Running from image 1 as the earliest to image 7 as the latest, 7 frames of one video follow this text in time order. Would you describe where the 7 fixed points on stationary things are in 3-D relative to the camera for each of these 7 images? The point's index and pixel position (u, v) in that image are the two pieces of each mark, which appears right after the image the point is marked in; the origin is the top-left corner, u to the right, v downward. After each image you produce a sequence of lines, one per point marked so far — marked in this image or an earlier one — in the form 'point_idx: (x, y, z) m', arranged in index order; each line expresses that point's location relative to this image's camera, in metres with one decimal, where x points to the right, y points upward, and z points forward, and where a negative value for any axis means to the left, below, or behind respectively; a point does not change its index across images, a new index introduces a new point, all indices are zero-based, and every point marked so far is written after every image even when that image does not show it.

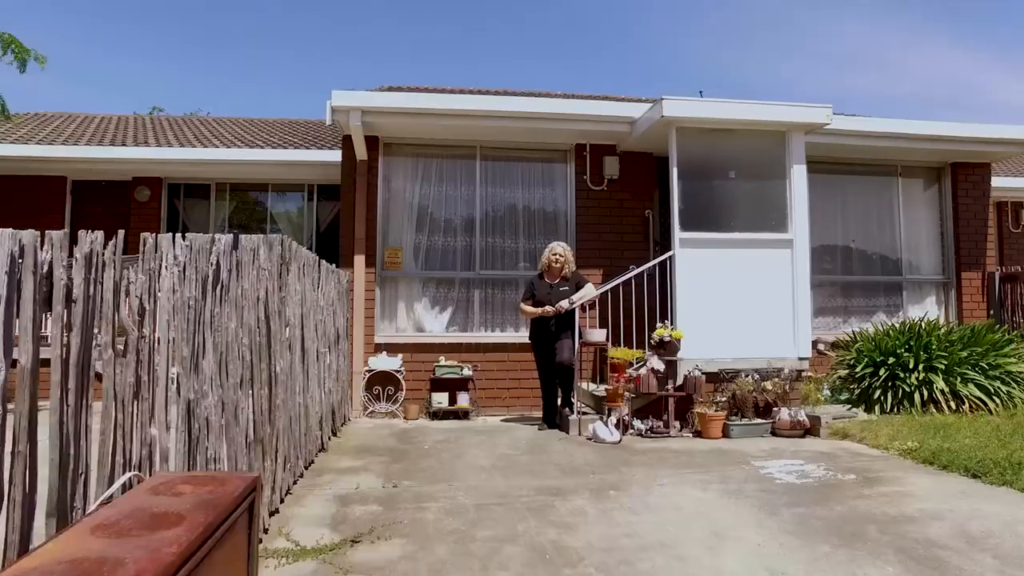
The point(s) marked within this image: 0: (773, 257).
0: (+2.6, +0.3, +6.4) m
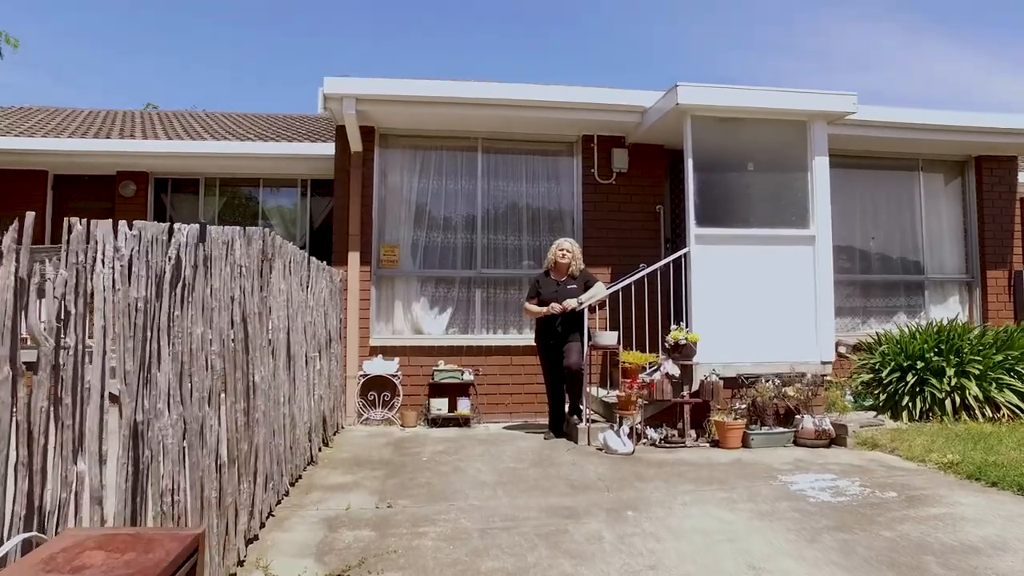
0: (+2.6, +0.3, +6.0) m
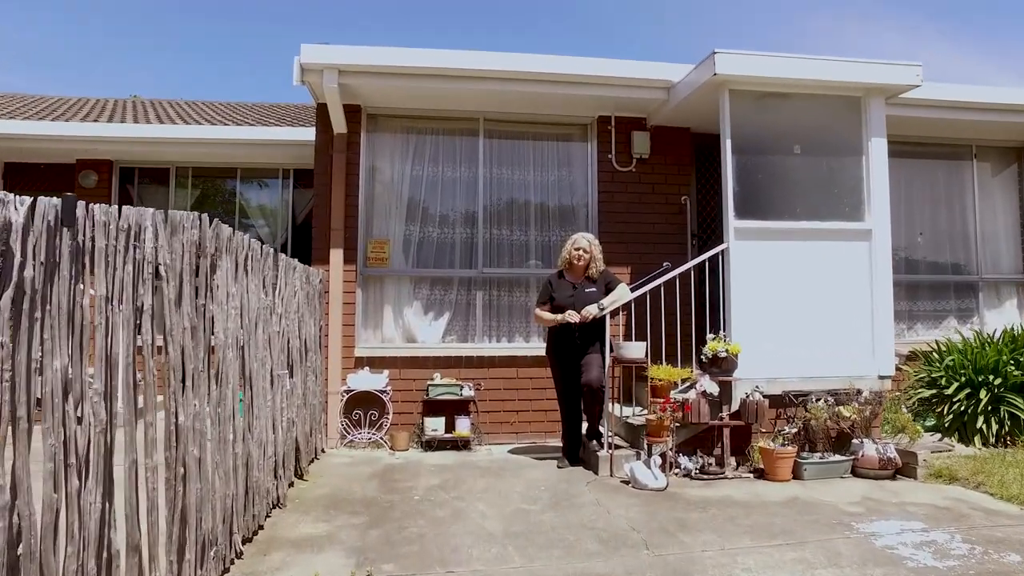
0: (+2.7, +0.3, +5.2) m
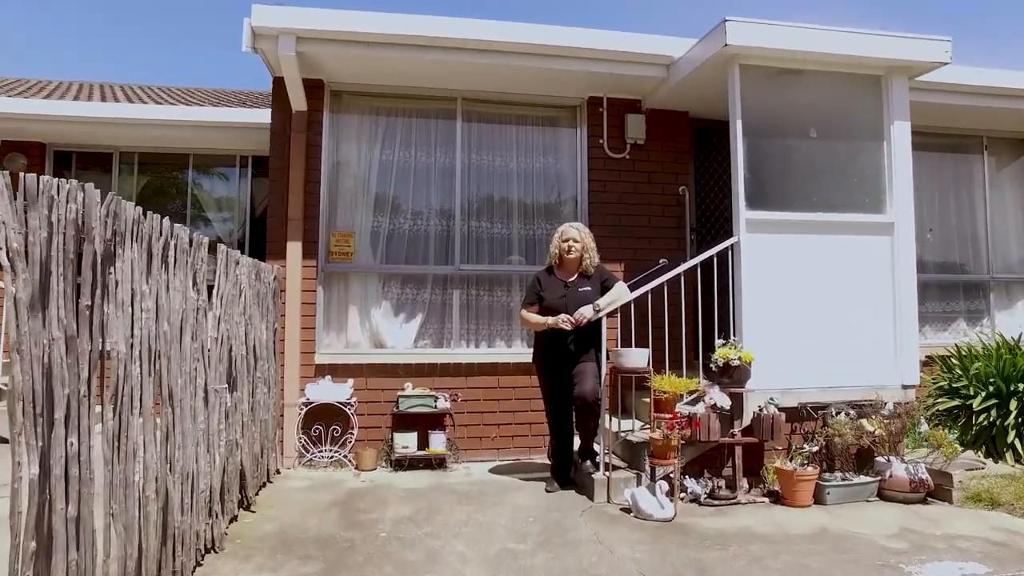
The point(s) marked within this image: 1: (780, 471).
0: (+2.5, +0.3, +4.7) m
1: (+1.7, -1.2, +4.1) m
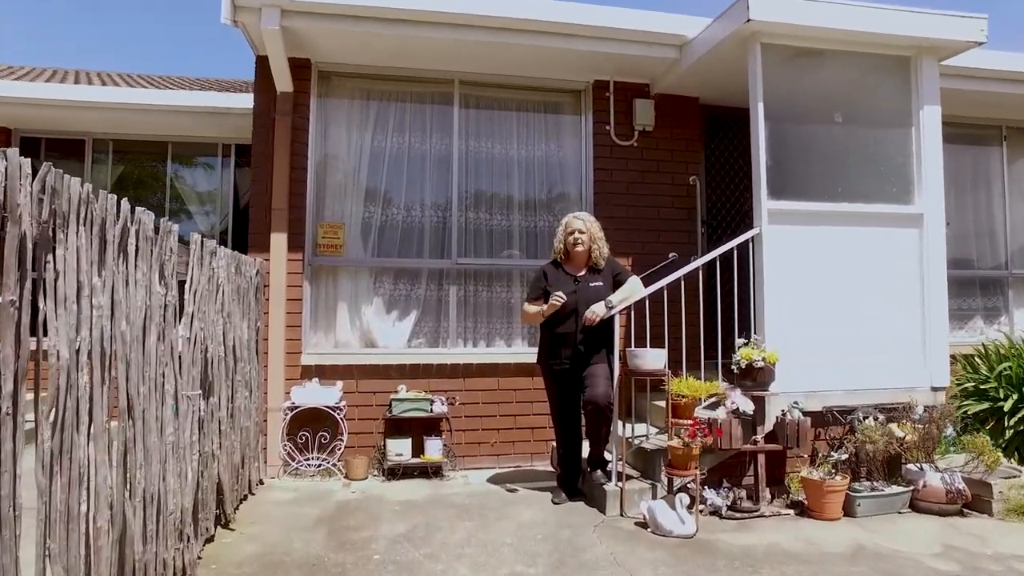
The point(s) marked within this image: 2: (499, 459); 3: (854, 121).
0: (+2.6, +0.3, +4.4) m
1: (+1.7, -1.1, +3.8) m
2: (-0.1, -1.3, +5.0) m
3: (+2.3, +1.1, +4.4) m
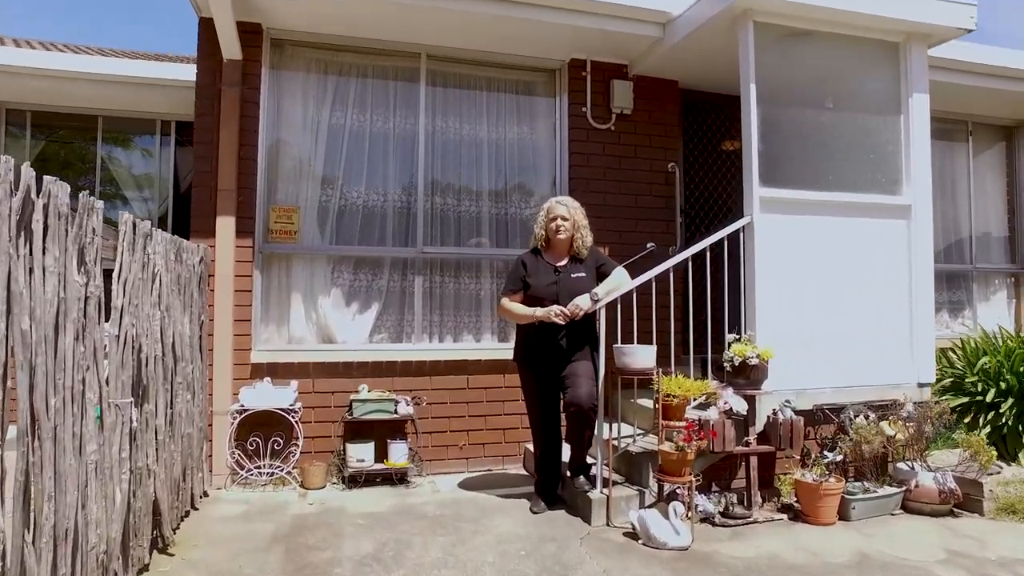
0: (+2.4, +0.4, +4.2) m
1: (+1.6, -1.1, +3.6) m
2: (-0.3, -1.2, +4.6) m
3: (+2.1, +1.2, +4.2) m
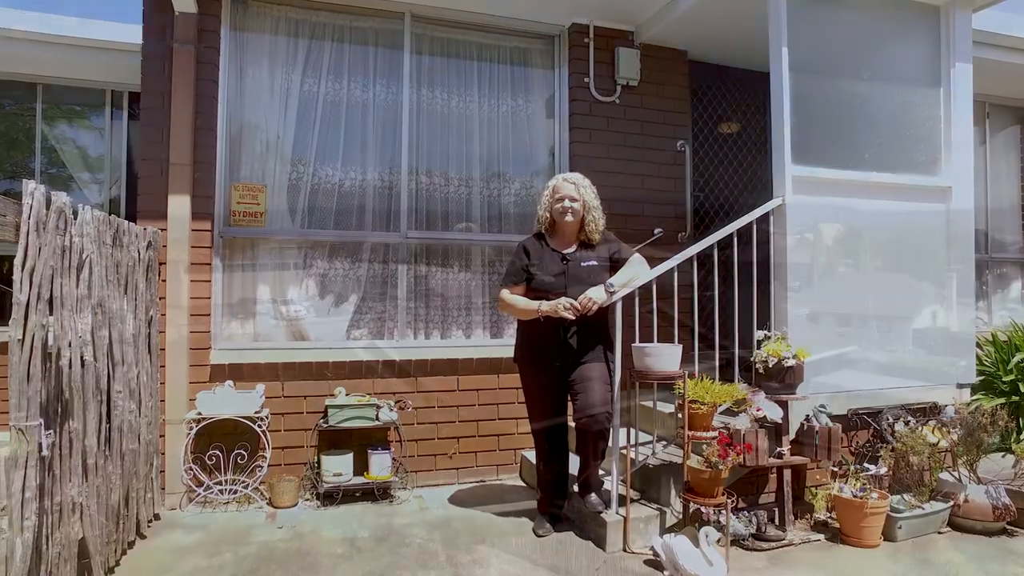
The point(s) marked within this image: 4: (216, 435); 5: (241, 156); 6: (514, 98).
0: (+2.4, +0.4, +3.8) m
1: (+1.6, -1.0, +3.2) m
2: (-0.3, -1.2, +4.1) m
3: (+2.1, +1.2, +3.8) m
4: (-1.7, -0.8, +3.8) m
5: (-1.7, +0.8, +4.0) m
6: (0.0, +1.3, +4.5) m
